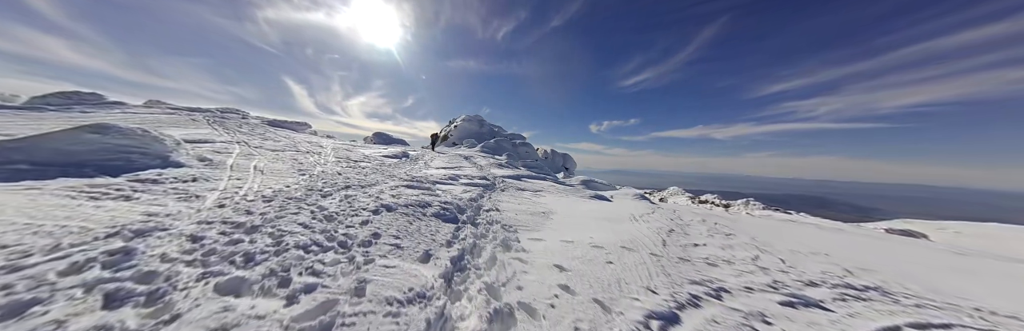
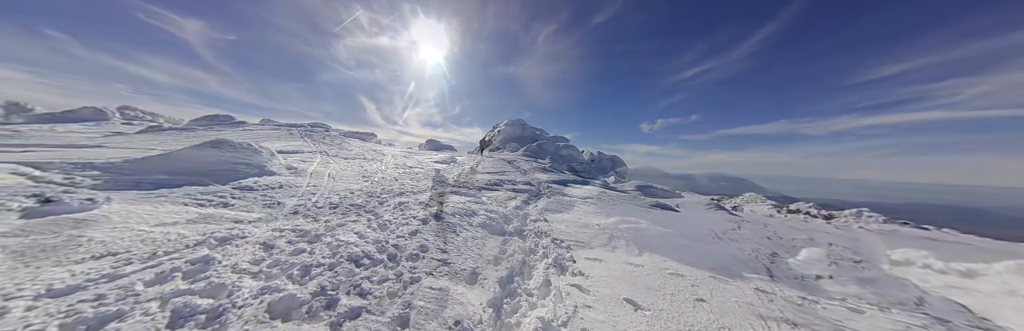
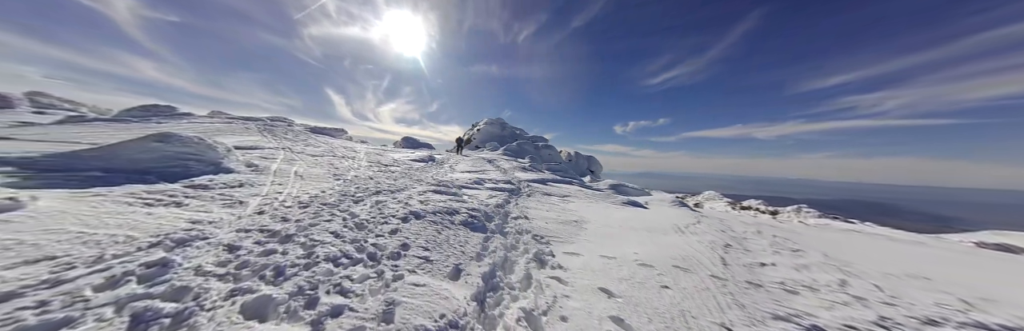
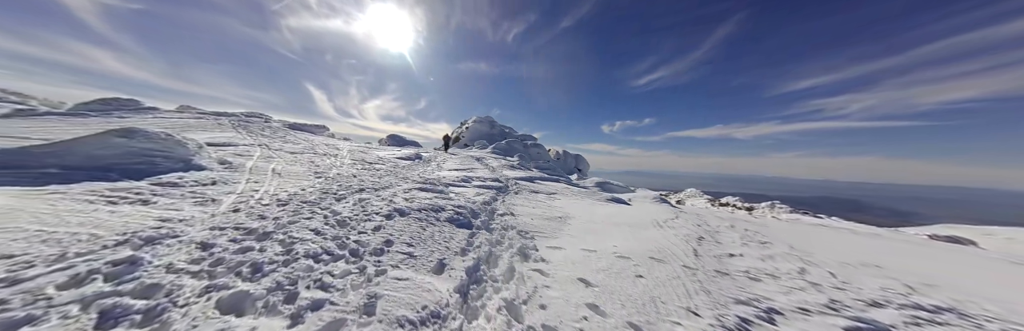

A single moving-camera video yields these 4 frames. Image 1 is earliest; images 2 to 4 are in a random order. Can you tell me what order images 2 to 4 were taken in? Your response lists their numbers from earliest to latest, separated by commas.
4, 3, 2
